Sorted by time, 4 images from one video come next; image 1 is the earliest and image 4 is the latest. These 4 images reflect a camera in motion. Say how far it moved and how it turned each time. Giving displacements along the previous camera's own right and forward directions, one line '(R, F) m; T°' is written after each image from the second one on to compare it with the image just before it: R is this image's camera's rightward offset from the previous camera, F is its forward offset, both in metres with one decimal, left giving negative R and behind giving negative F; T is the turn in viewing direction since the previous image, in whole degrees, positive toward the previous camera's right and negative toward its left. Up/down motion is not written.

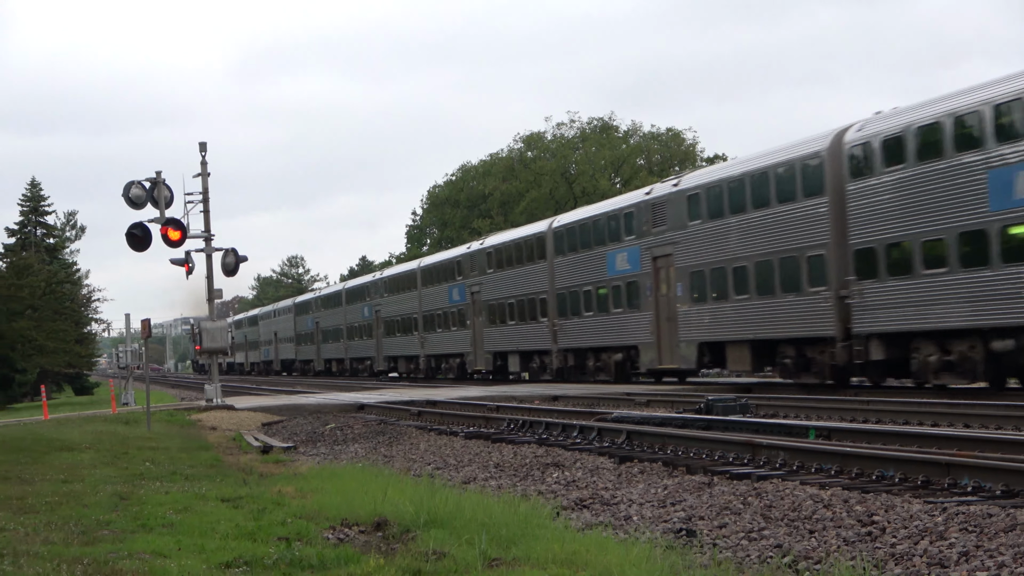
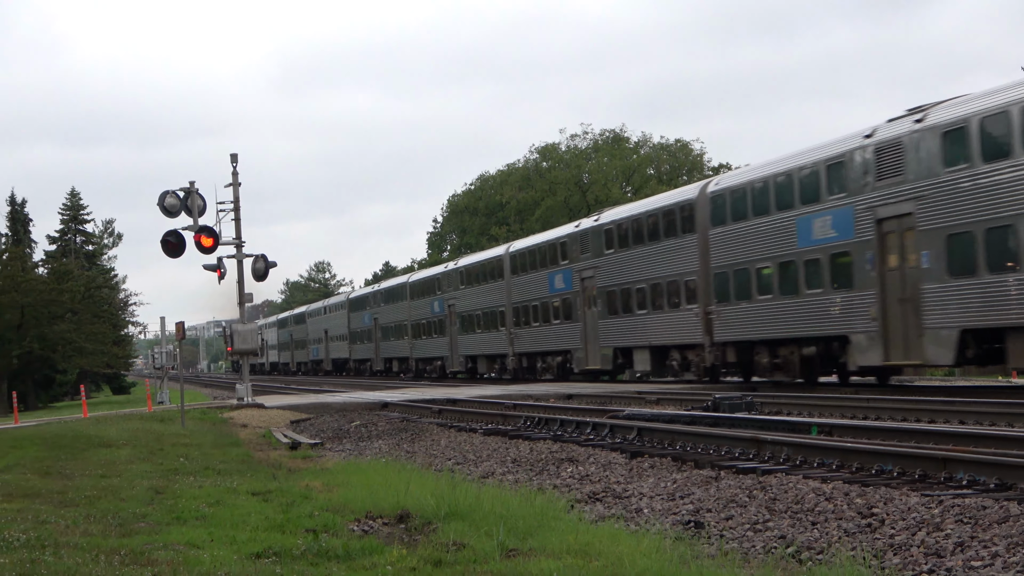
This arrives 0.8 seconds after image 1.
(-0.1, -0.4) m; 0°
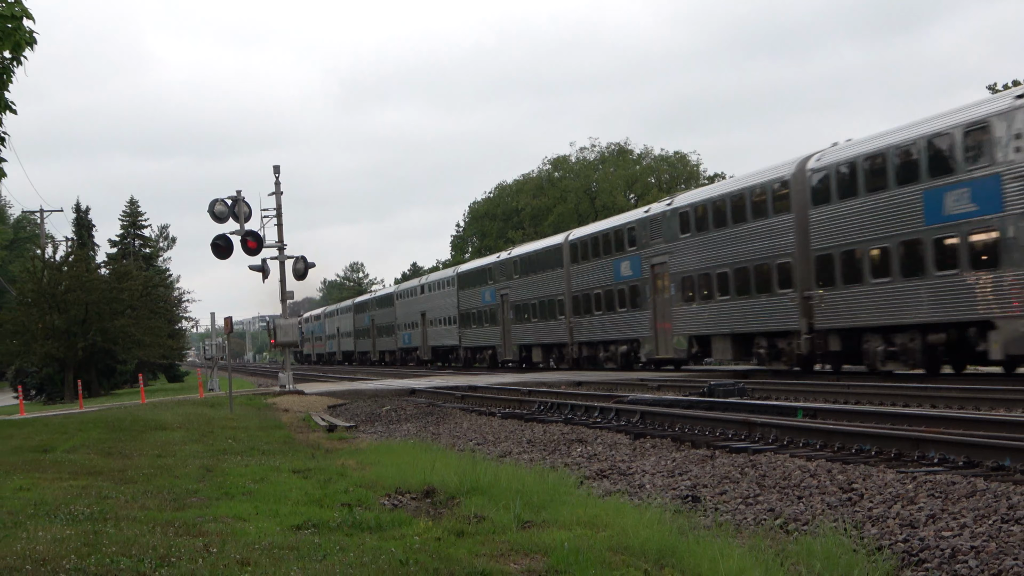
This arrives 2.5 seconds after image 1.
(-0.1, -0.9) m; 0°
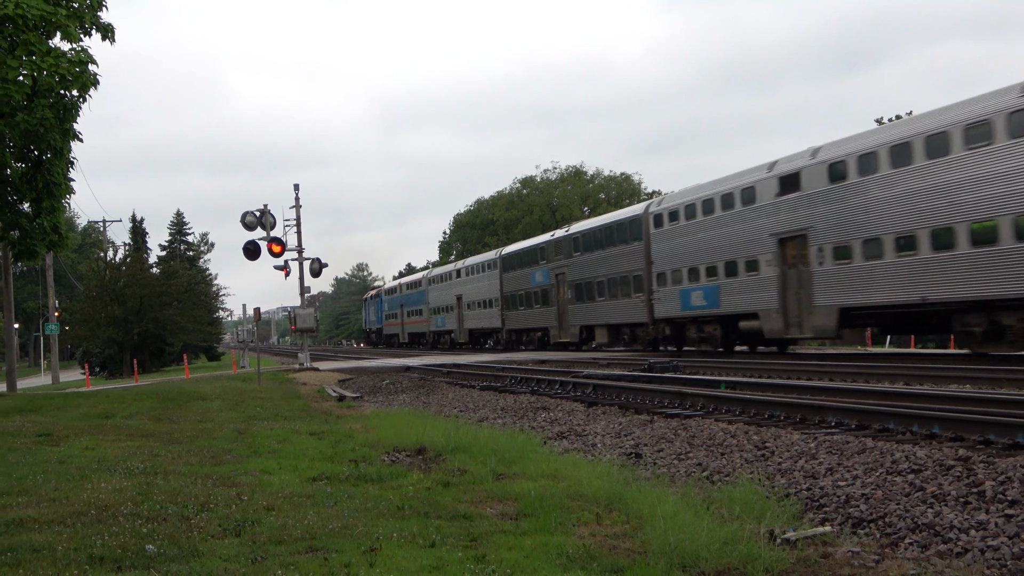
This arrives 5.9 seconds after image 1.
(+0.2, -2.1) m; +1°
